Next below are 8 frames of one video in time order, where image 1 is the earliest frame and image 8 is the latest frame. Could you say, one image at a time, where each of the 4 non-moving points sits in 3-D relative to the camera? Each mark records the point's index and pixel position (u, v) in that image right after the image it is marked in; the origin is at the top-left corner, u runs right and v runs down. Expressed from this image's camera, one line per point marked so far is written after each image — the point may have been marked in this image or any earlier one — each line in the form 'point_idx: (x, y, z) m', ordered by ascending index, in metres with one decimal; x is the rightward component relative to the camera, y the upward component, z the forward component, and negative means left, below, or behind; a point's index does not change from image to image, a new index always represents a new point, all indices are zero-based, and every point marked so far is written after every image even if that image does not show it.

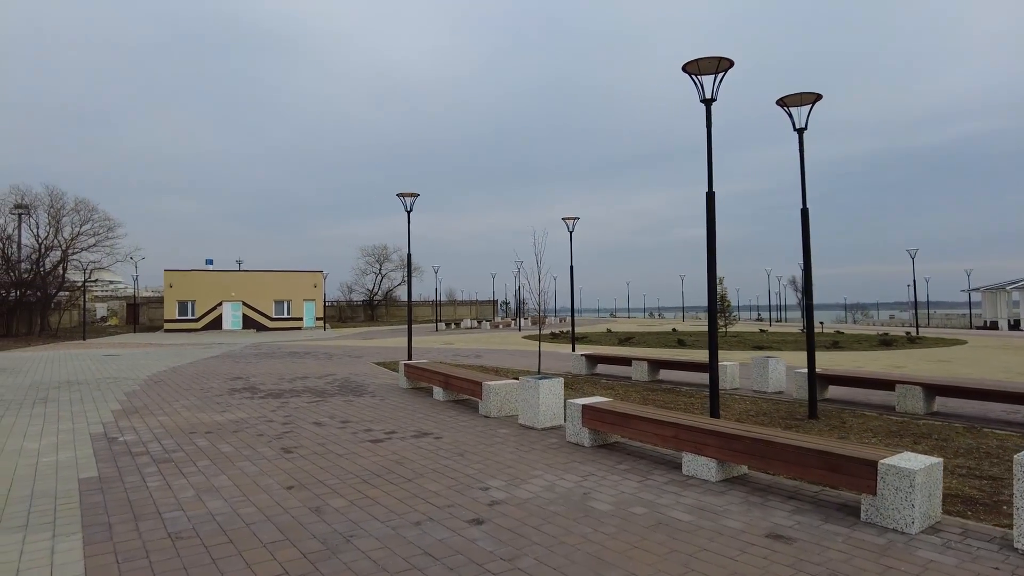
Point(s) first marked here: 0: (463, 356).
0: (-1.3, -1.8, +17.8) m
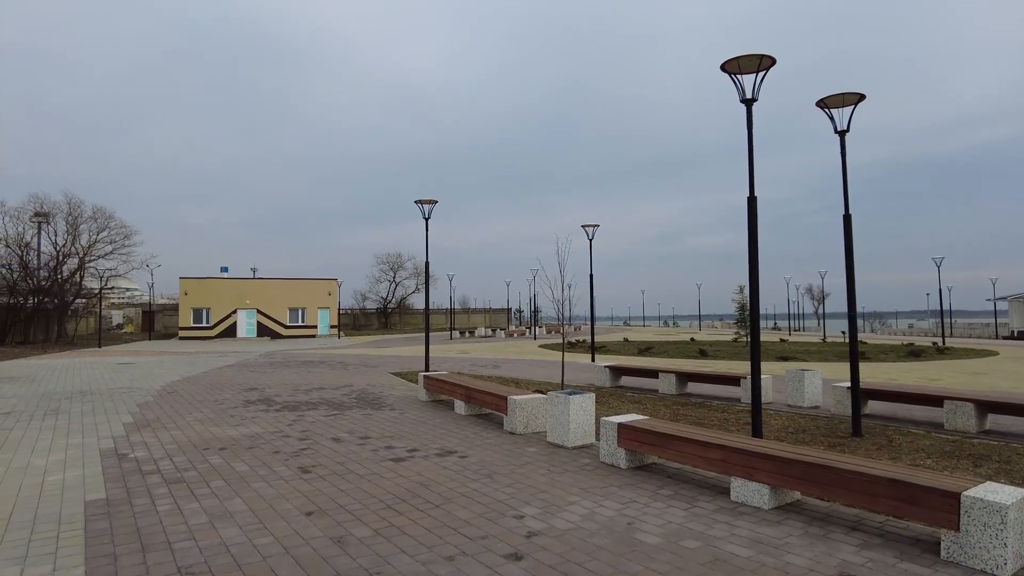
0: (-0.8, -2.1, +17.4) m
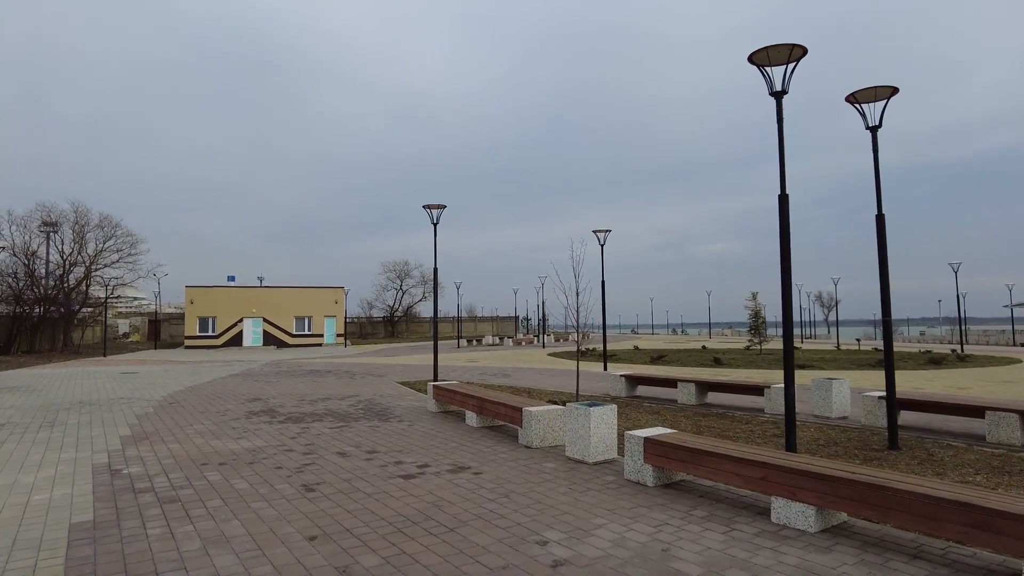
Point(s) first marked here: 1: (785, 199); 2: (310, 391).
0: (-0.6, -2.2, +17.0) m
1: (+2.7, +0.9, +6.6) m
2: (-4.1, -2.1, +13.2) m
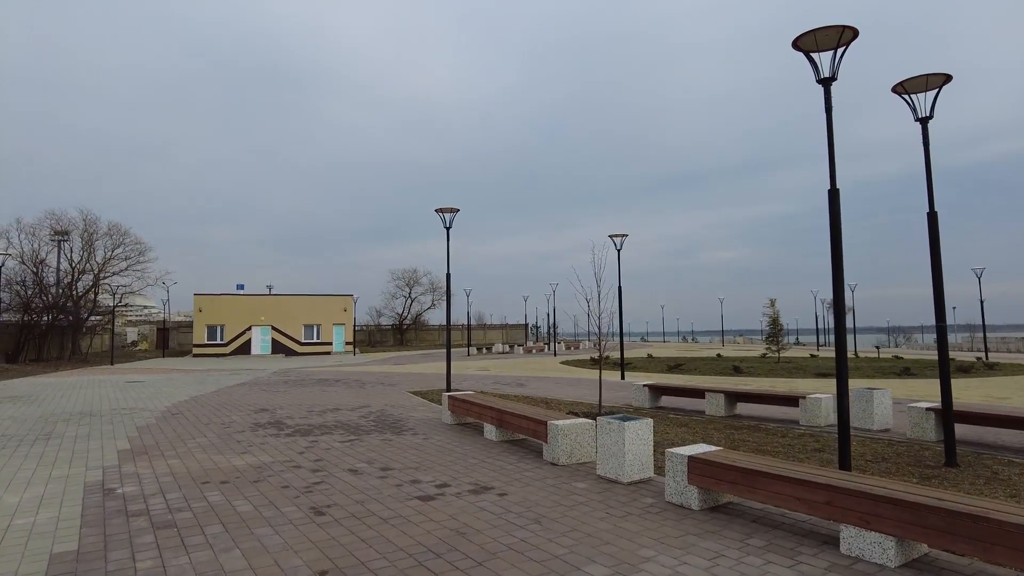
0: (-0.2, -2.4, +16.5) m
1: (+3.0, +0.9, +6.1) m
2: (-3.7, -2.2, +12.7) m
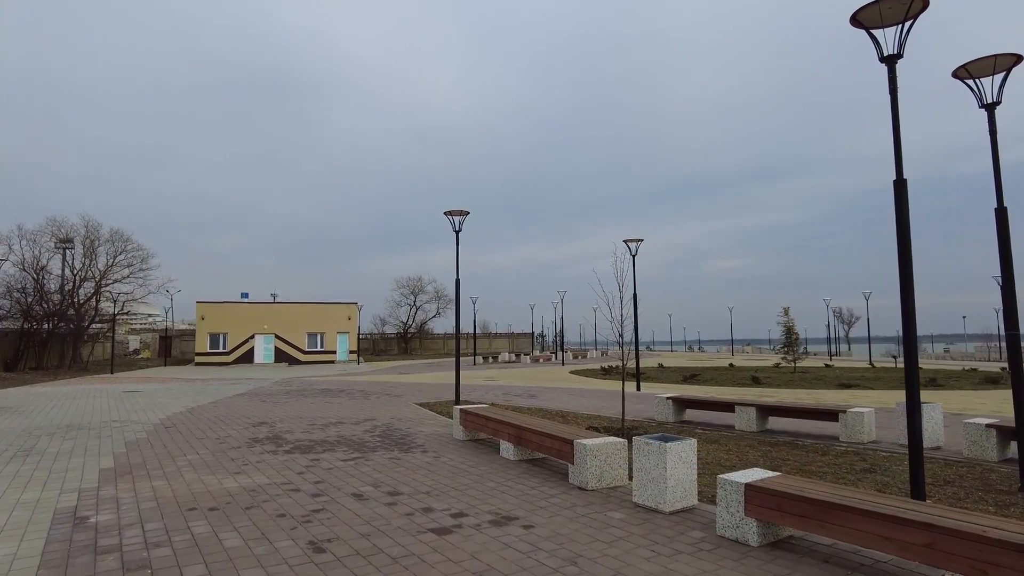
0: (+0.1, -2.5, +15.8) m
1: (+3.2, +0.8, +5.4) m
2: (-3.5, -2.3, +12.0) m
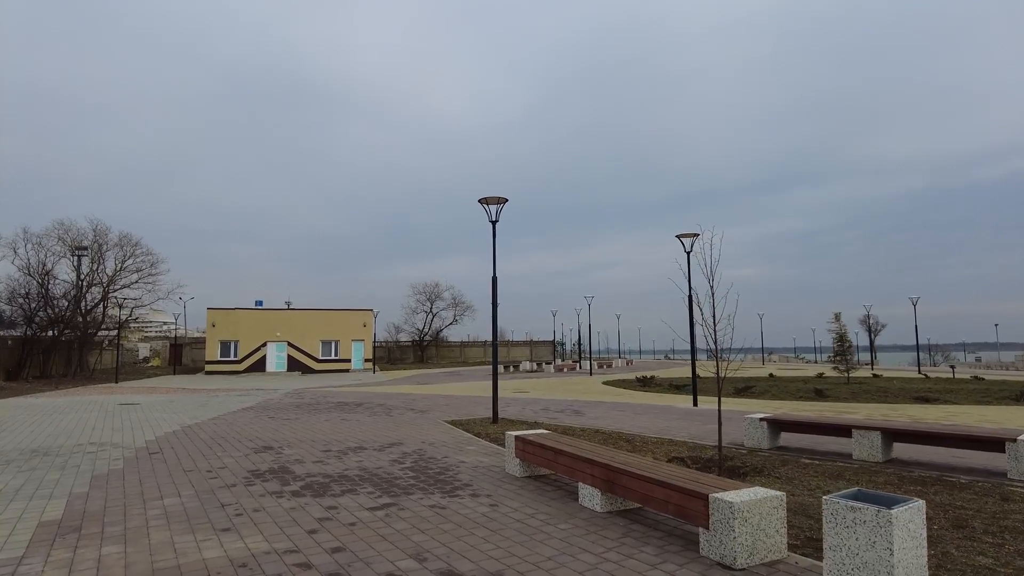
0: (+0.9, -2.6, +13.8) m
1: (+3.8, +1.0, +3.4) m
2: (-2.7, -2.3, +10.1) m
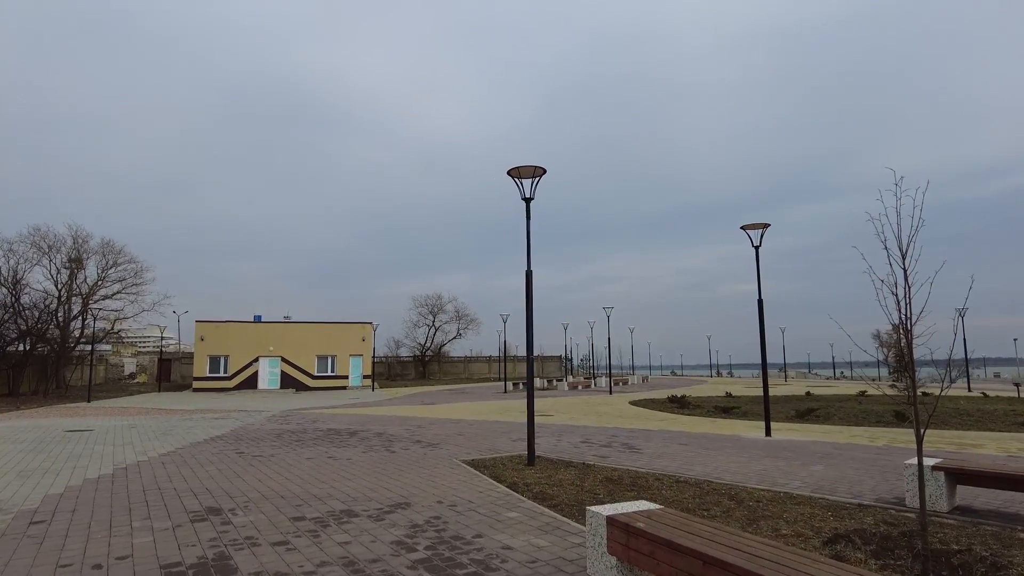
0: (+1.5, -2.6, +10.9) m
1: (+4.4, +1.2, +0.6) m
2: (-2.2, -2.2, +7.3) m
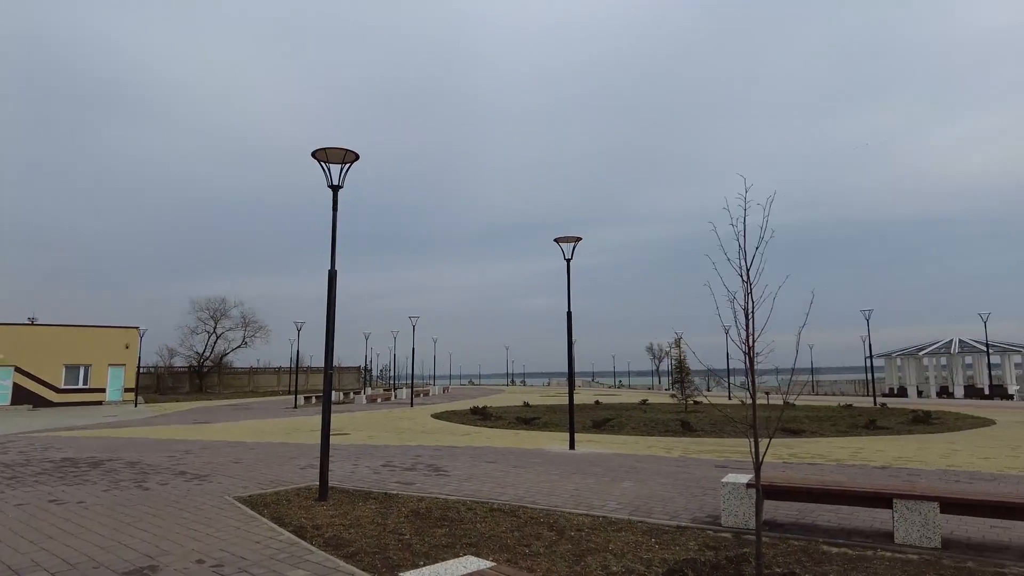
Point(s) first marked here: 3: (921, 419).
0: (-1.6, -2.7, +9.9) m
1: (+4.3, +1.1, +1.0) m
2: (-4.0, -2.1, +5.3) m
3: (+11.5, -3.6, +18.4) m
